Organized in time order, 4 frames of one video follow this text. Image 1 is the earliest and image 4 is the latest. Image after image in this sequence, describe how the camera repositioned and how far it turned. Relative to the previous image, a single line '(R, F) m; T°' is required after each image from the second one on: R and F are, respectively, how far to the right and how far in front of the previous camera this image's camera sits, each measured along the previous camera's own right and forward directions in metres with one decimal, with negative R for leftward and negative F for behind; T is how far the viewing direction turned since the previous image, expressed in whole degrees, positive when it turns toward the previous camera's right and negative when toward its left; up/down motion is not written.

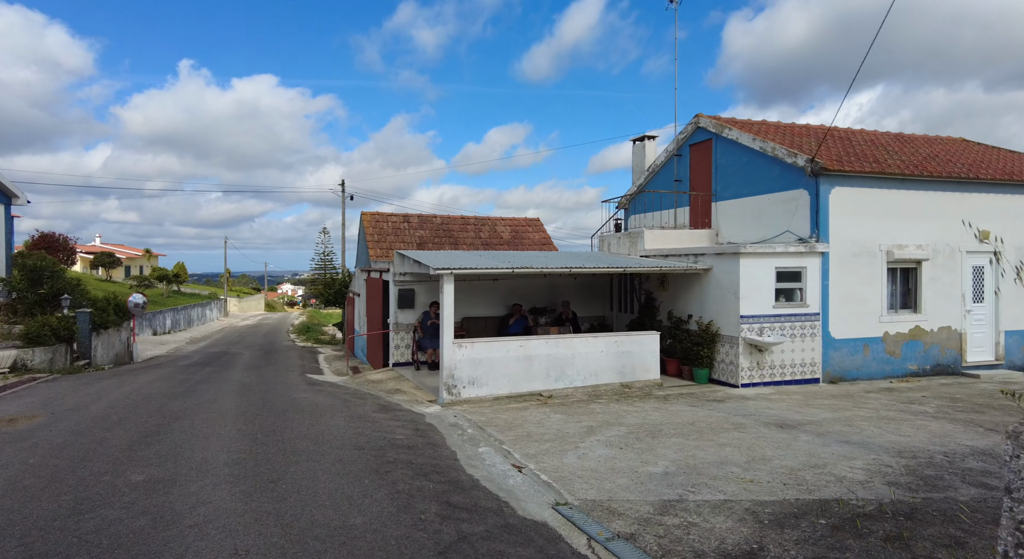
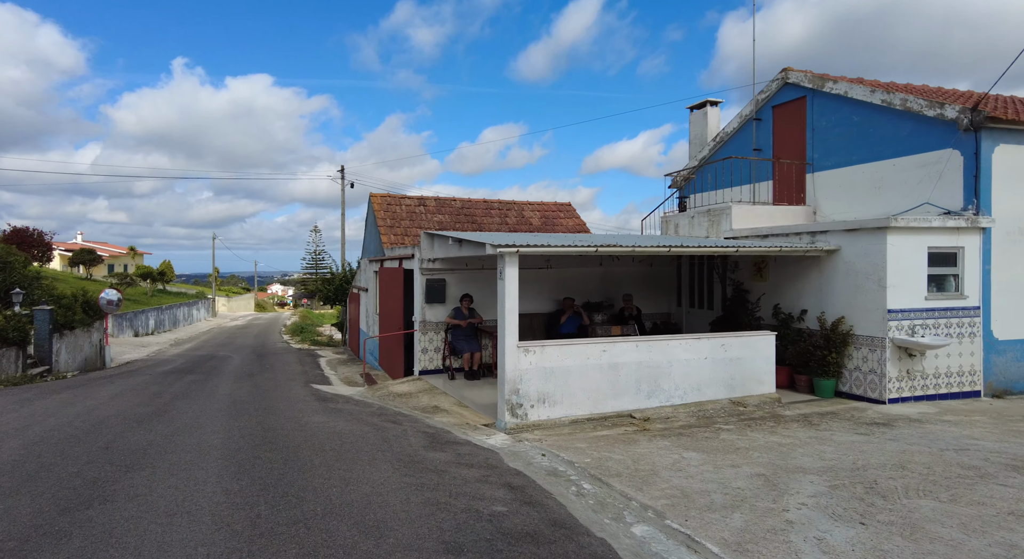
(-1.2, +2.9) m; +1°
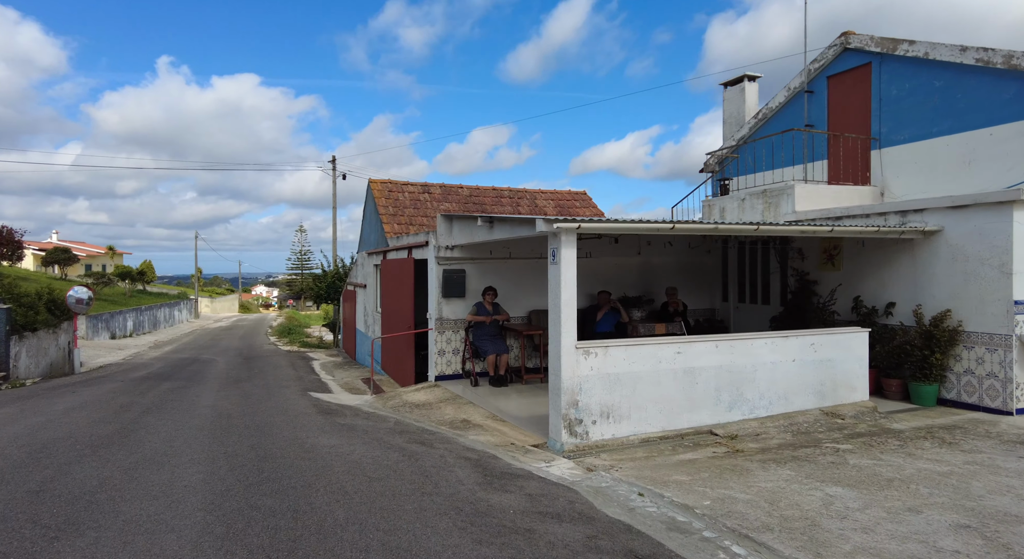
(-0.7, +1.7) m; +1°
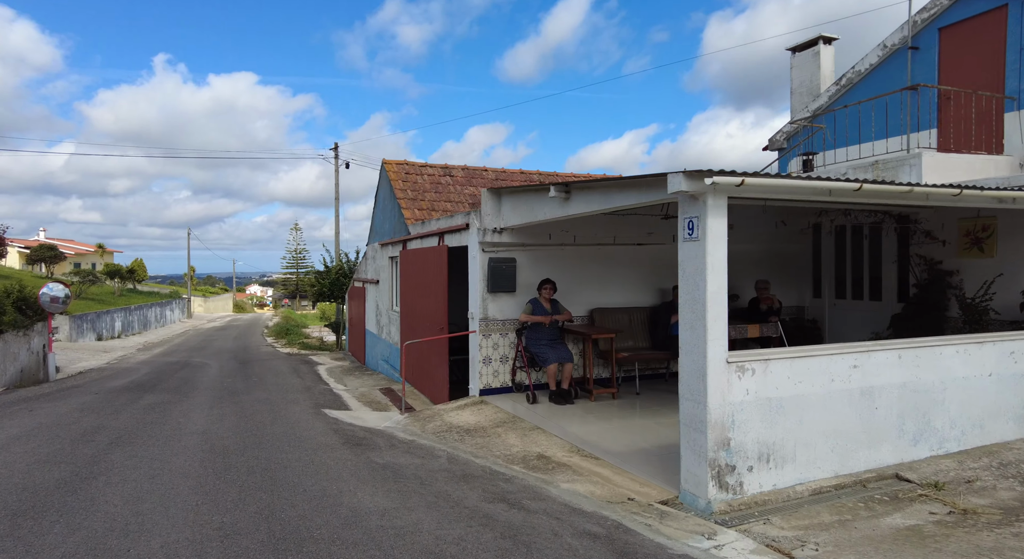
(-0.9, +2.0) m; 0°
